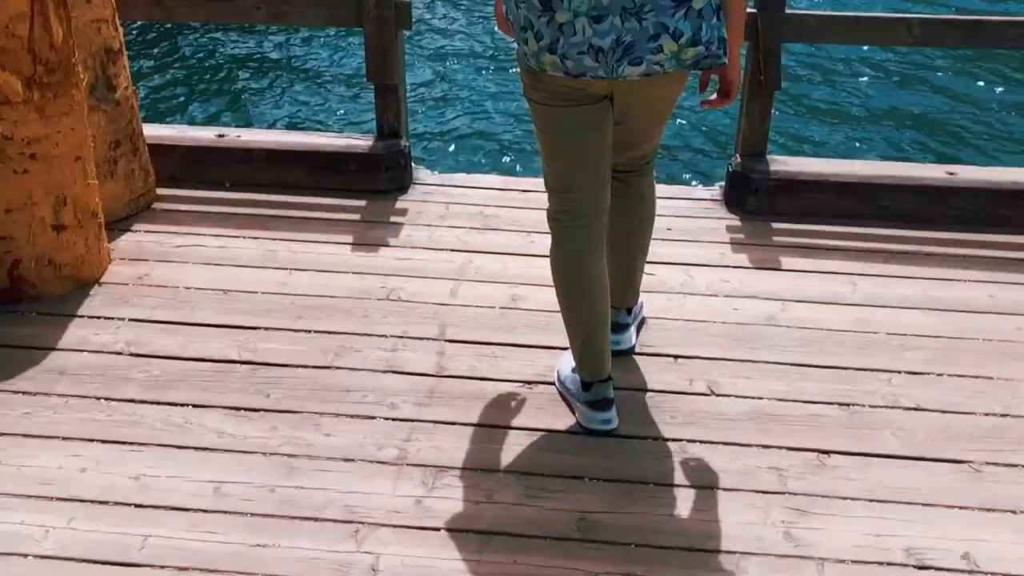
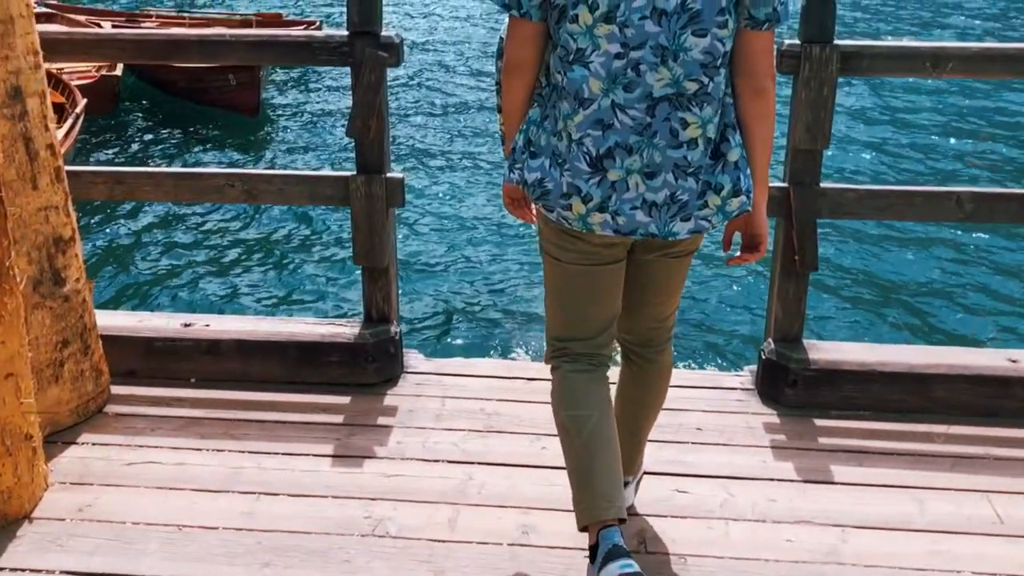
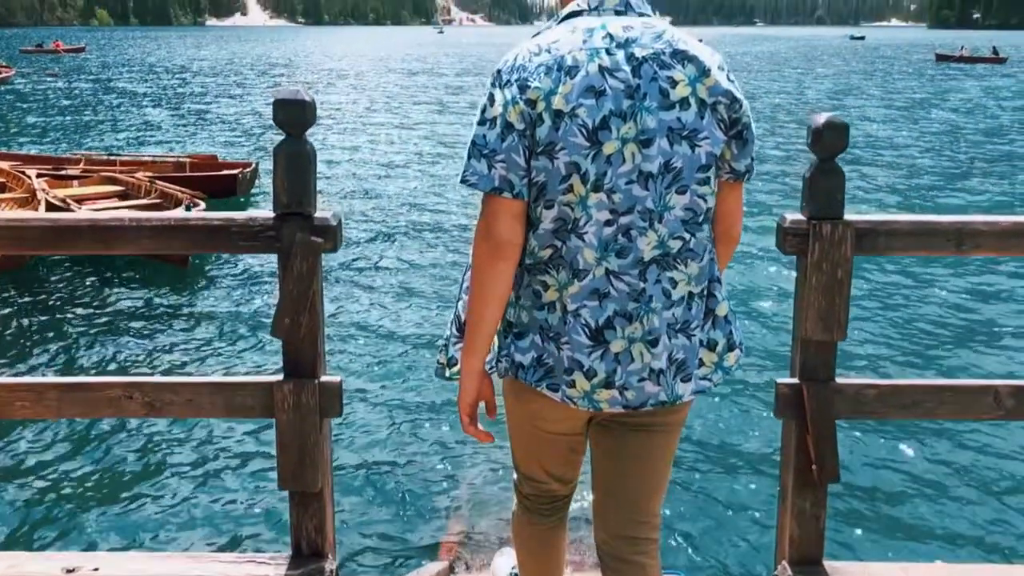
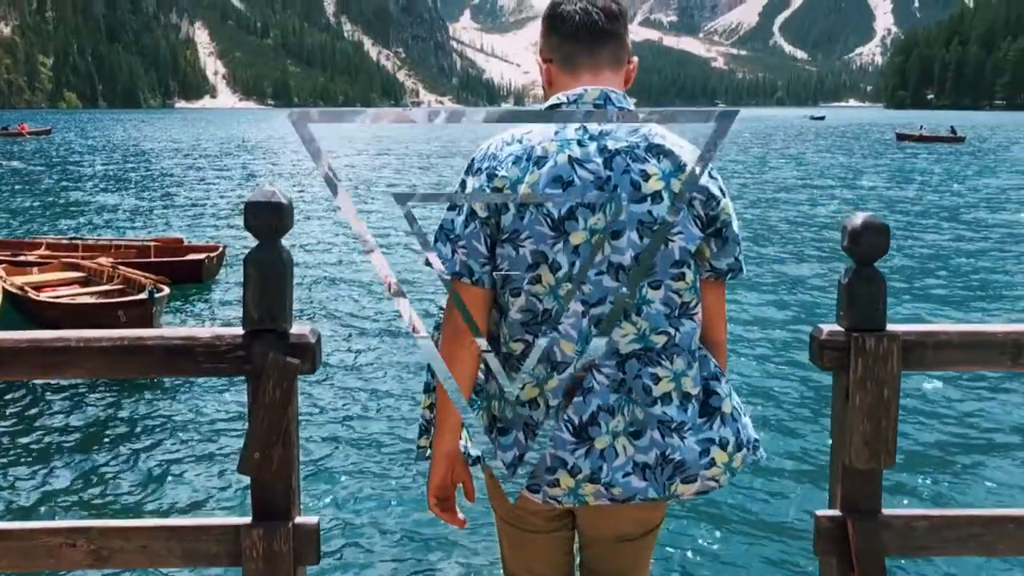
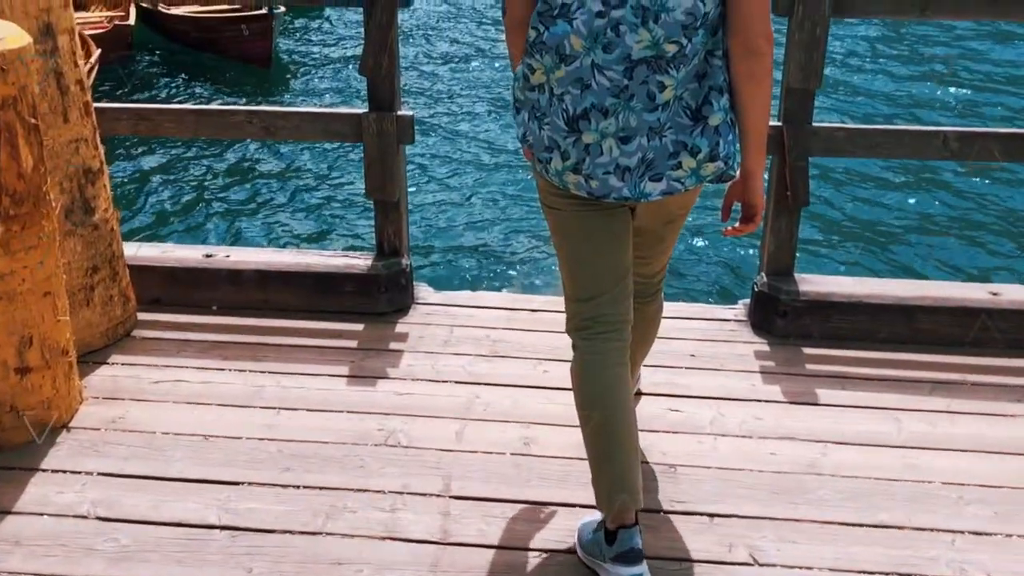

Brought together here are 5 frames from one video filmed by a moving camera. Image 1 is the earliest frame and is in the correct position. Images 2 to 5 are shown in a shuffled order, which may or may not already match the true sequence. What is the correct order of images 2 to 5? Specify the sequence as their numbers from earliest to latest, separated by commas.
5, 2, 3, 4
